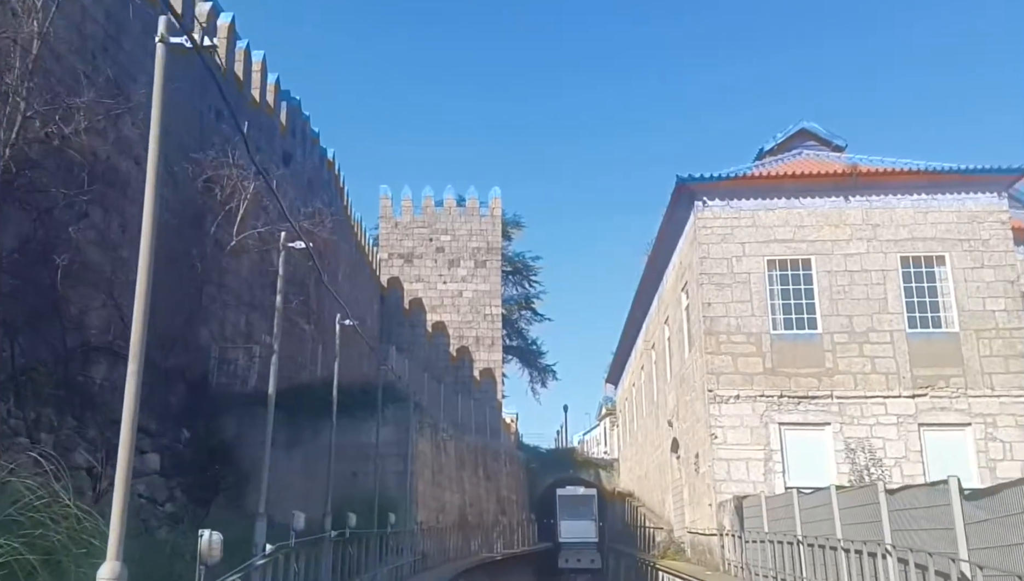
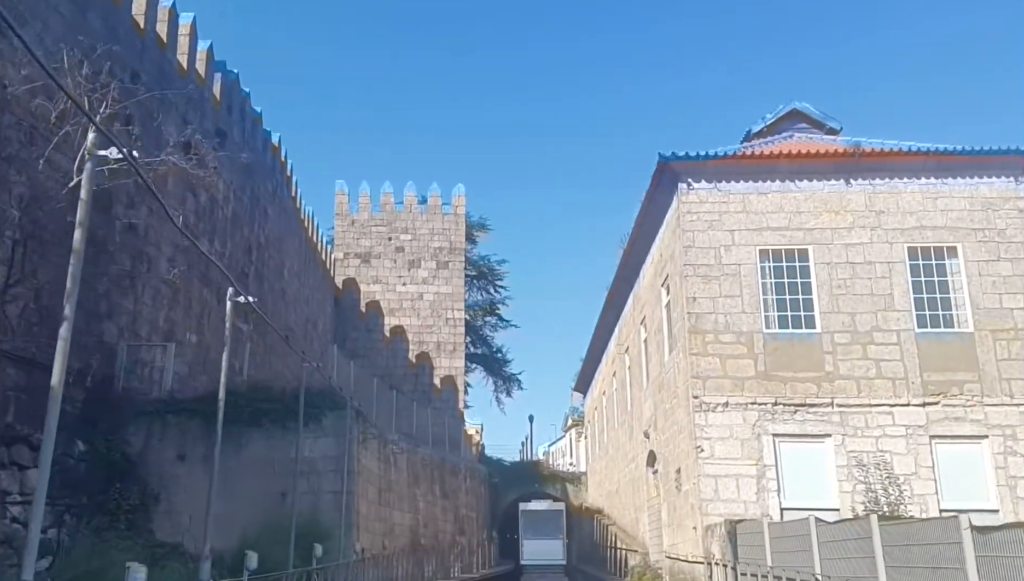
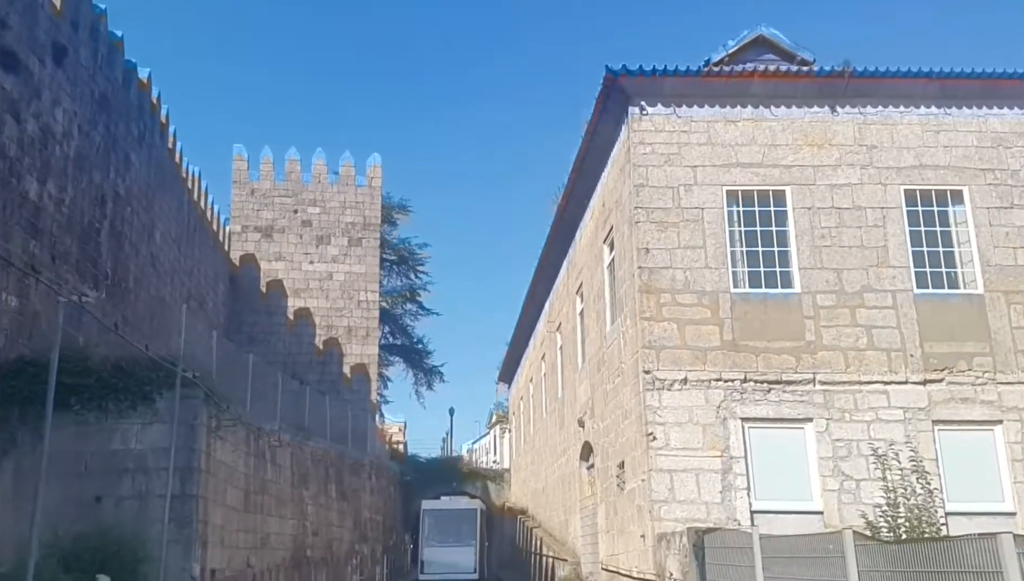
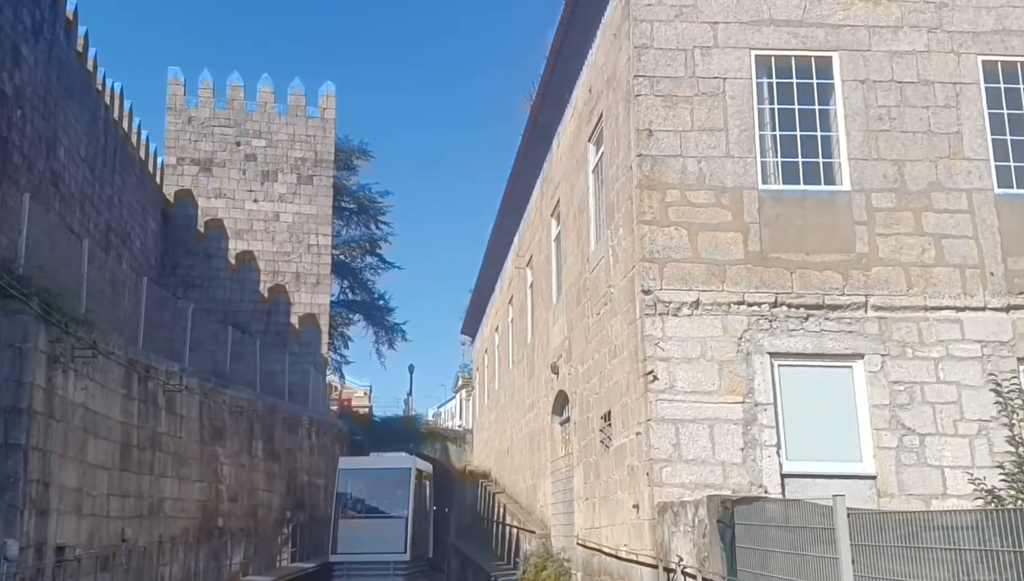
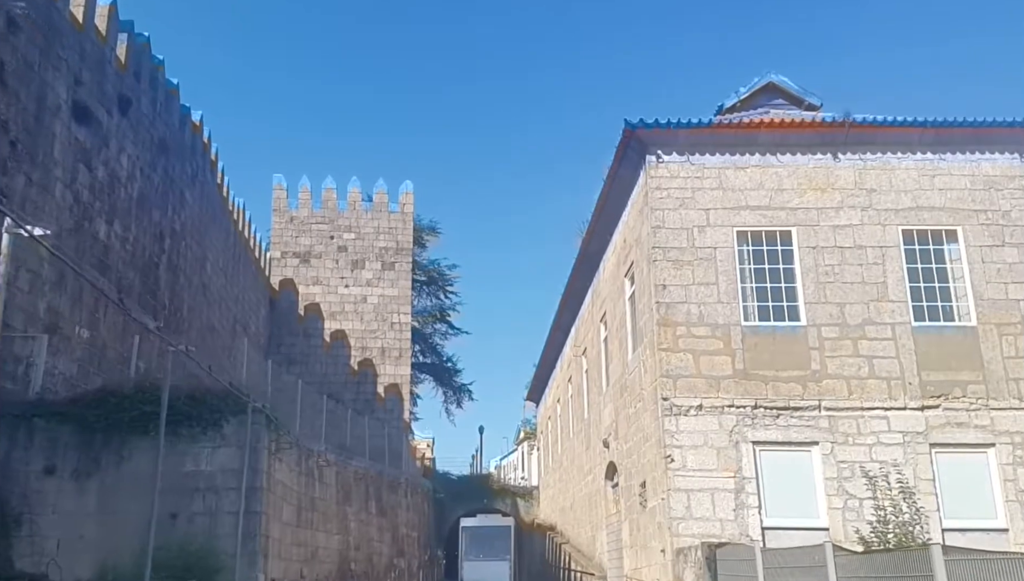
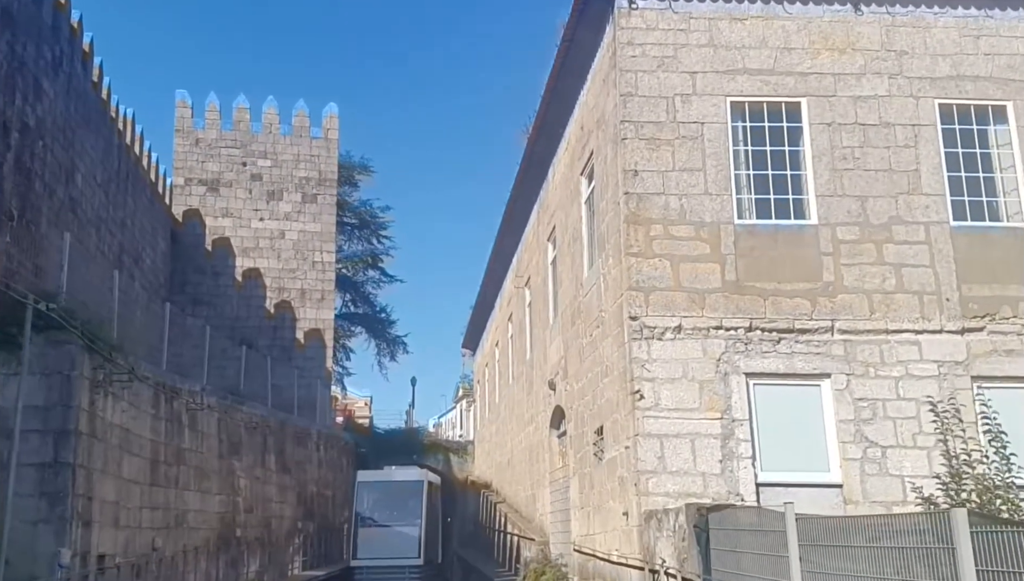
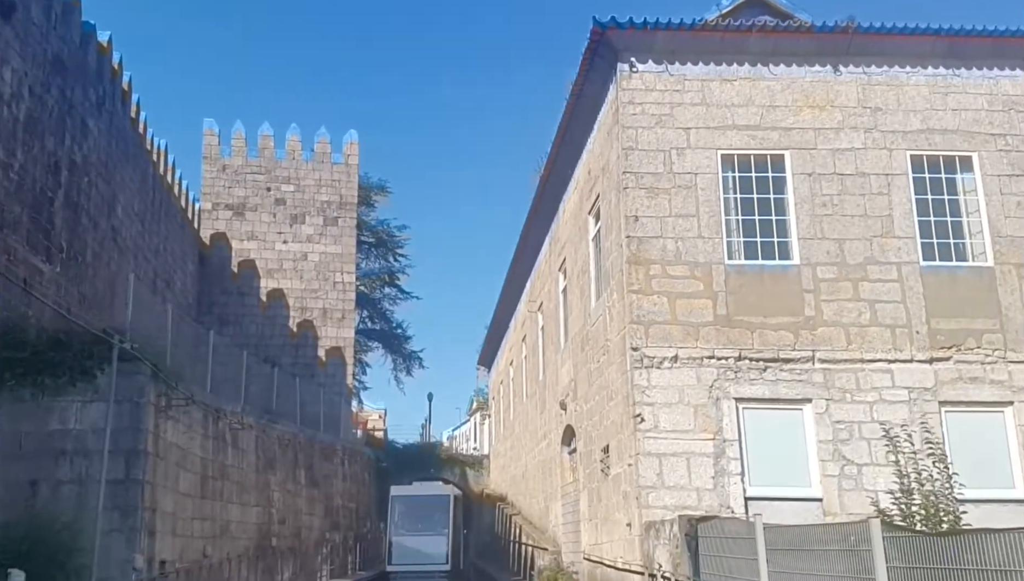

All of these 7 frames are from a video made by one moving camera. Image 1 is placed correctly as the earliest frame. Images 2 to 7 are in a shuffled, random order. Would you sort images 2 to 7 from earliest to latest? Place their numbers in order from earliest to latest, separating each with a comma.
2, 5, 3, 7, 6, 4
